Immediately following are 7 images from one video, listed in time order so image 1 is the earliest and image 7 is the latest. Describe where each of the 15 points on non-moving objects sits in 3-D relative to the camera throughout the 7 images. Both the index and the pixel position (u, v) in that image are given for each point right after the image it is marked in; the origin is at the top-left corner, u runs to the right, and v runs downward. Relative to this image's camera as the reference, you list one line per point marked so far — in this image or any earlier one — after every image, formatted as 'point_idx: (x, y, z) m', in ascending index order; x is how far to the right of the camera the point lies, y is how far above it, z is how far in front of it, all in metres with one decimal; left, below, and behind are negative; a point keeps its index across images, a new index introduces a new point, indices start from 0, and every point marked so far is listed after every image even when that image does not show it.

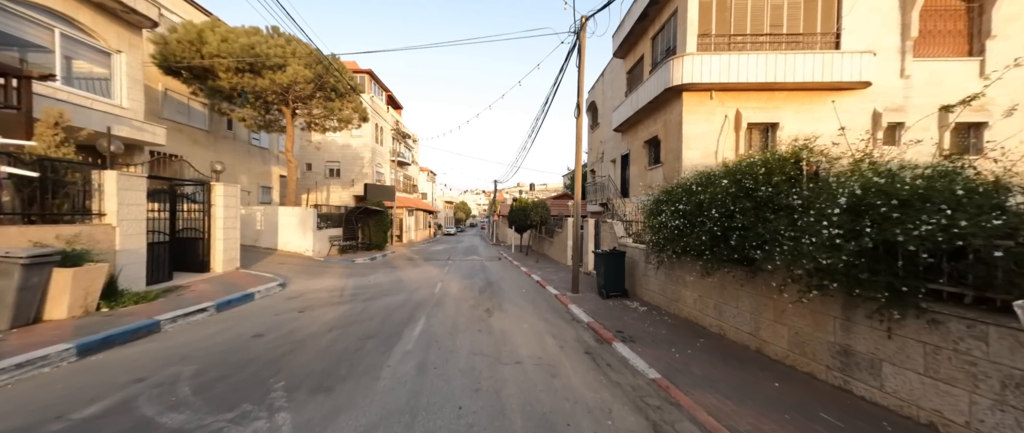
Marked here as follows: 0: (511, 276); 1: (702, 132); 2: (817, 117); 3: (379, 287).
0: (0.0, -2.5, +12.8) m
1: (+7.3, +3.3, +11.8) m
2: (+11.5, +3.7, +11.6) m
3: (-4.5, -2.4, +10.2) m
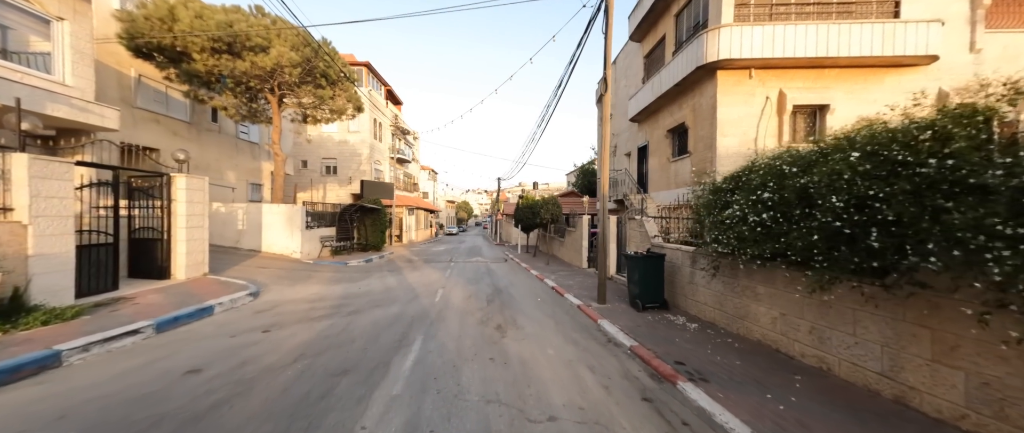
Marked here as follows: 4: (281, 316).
0: (+0.4, -2.4, +11.3) m
1: (+7.7, +3.4, +10.3) m
2: (+11.9, +3.9, +10.1) m
3: (-4.1, -2.3, +8.8) m
4: (-5.0, -2.2, +6.6) m
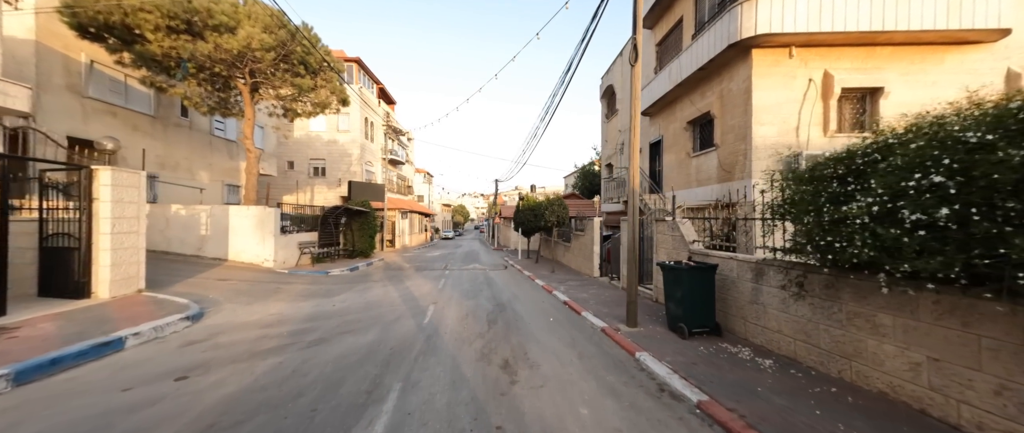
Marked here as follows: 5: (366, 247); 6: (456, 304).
0: (+0.5, -2.5, +9.8) m
1: (+7.8, +3.4, +8.9) m
2: (+12.0, +3.9, +8.7) m
3: (-4.0, -2.3, +7.2) m
4: (-4.8, -2.2, +5.0) m
5: (-9.1, -1.9, +18.9) m
6: (-1.6, -2.5, +8.6) m
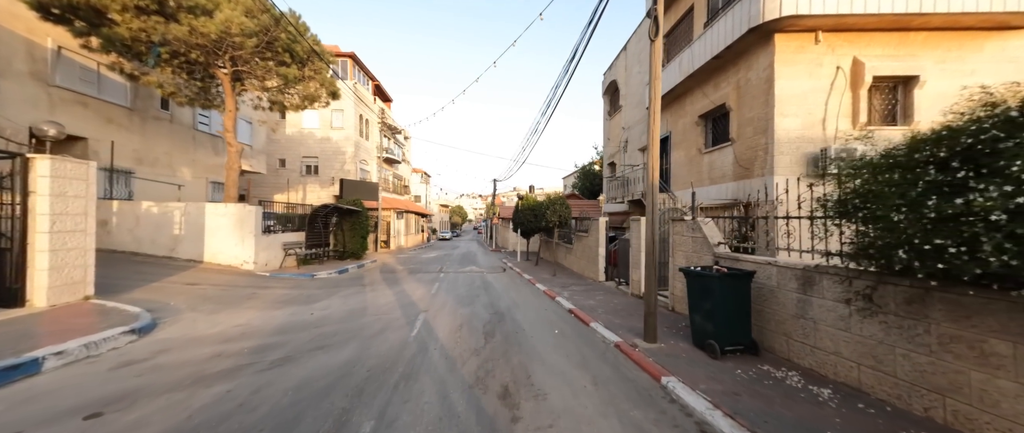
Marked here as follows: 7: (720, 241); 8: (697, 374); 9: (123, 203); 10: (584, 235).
0: (+0.5, -2.4, +9.0) m
1: (+7.8, +3.4, +8.2) m
2: (+12.0, +3.8, +8.0) m
3: (-4.0, -2.3, +6.3) m
4: (-4.8, -2.1, +4.2) m
5: (-9.1, -1.9, +18.1) m
6: (-1.6, -2.4, +7.8) m
7: (+4.0, -0.5, +5.8) m
8: (+2.5, -2.1, +4.1) m
9: (-13.6, +0.5, +10.7) m
10: (+3.0, -0.8, +12.6) m
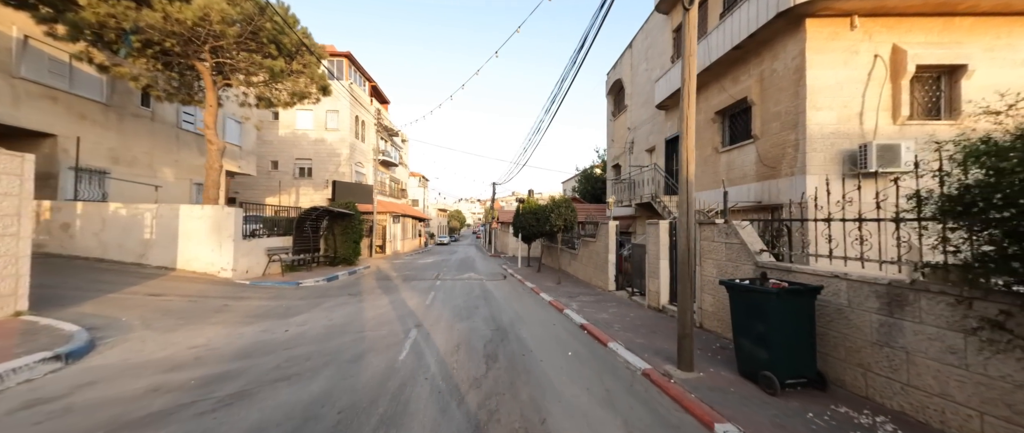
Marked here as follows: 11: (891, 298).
0: (+0.6, -2.5, +8.1) m
1: (+7.9, +3.3, +7.4) m
2: (+12.1, +3.8, +7.3) m
3: (-3.9, -2.3, +5.4) m
4: (-4.7, -2.1, +3.2) m
5: (-9.1, -2.1, +17.1) m
6: (-1.5, -2.5, +6.9) m
7: (+4.1, -0.5, +4.9) m
8: (+2.6, -2.1, +3.2) m
9: (-13.5, +0.4, +9.7) m
10: (+3.1, -0.9, +11.8) m
11: (+4.1, -0.9, +3.3) m
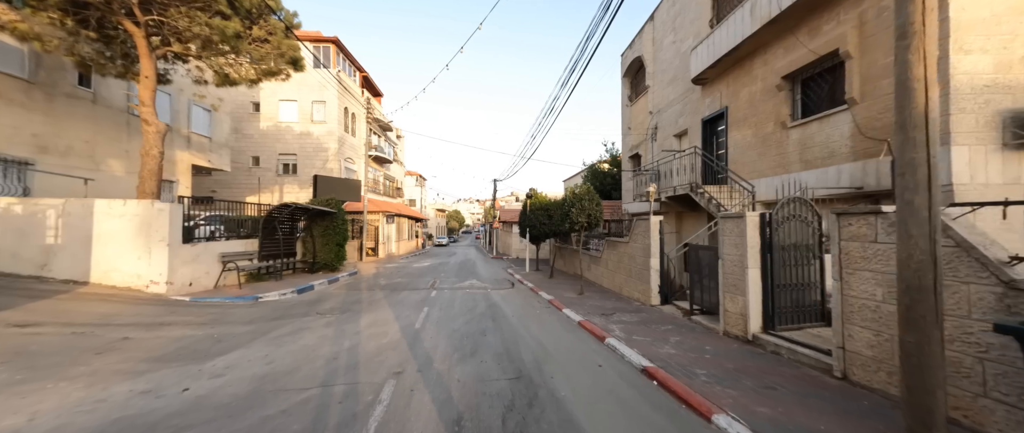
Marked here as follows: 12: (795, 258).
0: (+1.0, -2.4, +5.8) m
1: (+8.2, +3.5, +5.2) m
2: (+12.4, +4.0, +5.1) m
3: (-3.5, -2.2, +3.1) m
4: (-4.3, -2.0, +1.0) m
5: (-8.8, -2.0, +14.8) m
6: (-1.1, -2.4, +4.6) m
7: (+4.5, -0.3, +2.7) m
8: (+3.0, -2.0, +1.0) m
9: (-13.2, +0.4, +7.4) m
10: (+3.4, -0.7, +9.5) m
11: (+4.5, -0.7, +1.1) m
12: (+4.7, -0.7, +5.1) m
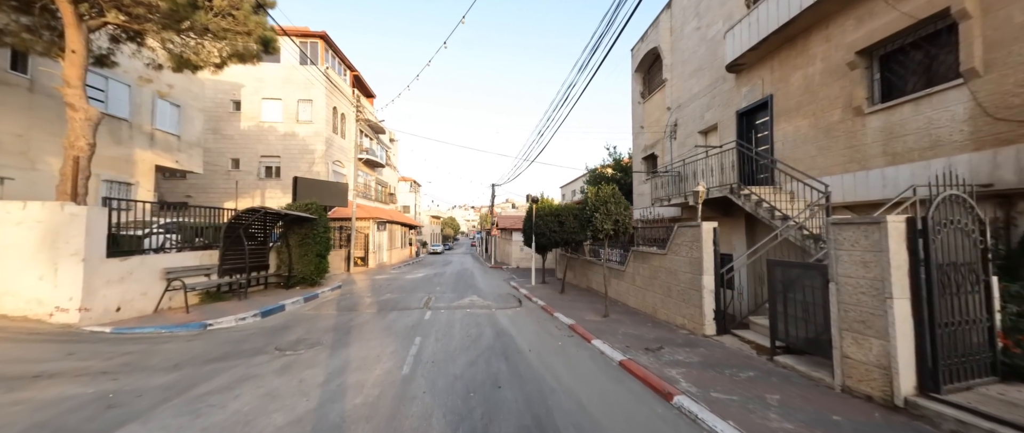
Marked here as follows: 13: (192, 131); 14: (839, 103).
0: (+1.3, -2.5, +4.1) m
1: (+8.6, +3.4, +3.7) m
2: (+12.8, +3.9, +3.7) m
3: (-3.1, -2.2, +1.4) m
4: (-3.9, -2.0, -0.8) m
5: (-8.5, -2.3, +13.0) m
6: (-0.7, -2.4, +2.9) m
7: (+4.9, -0.4, +1.1) m
8: (+3.4, -2.0, -0.7) m
9: (-12.8, +0.3, +5.6) m
10: (+3.7, -0.9, +7.9) m
11: (+5.0, -0.7, -0.5) m
12: (+5.1, -0.8, +3.5) m
13: (-17.8, +4.8, +17.0) m
14: (+7.6, +2.7, +7.1) m
